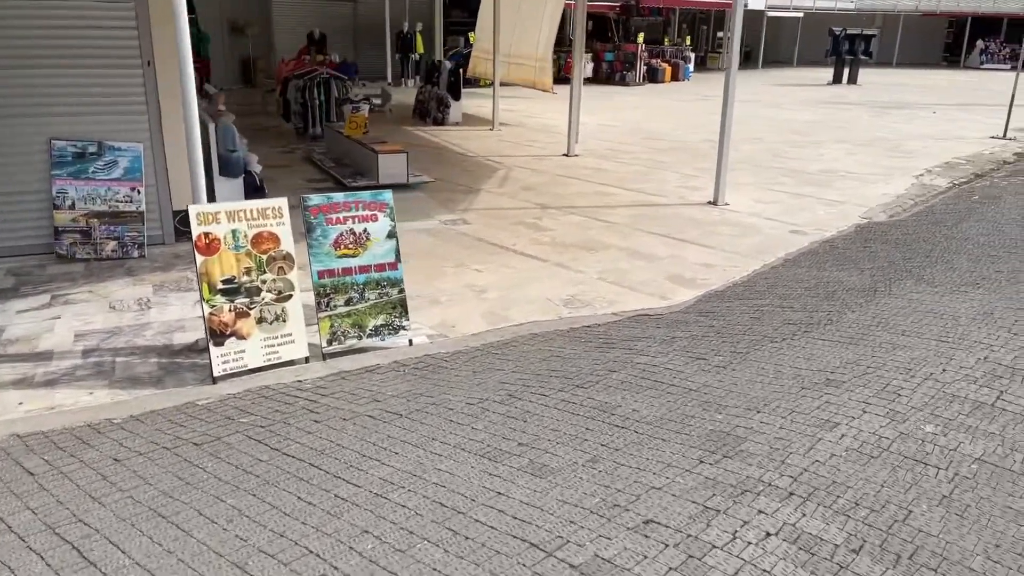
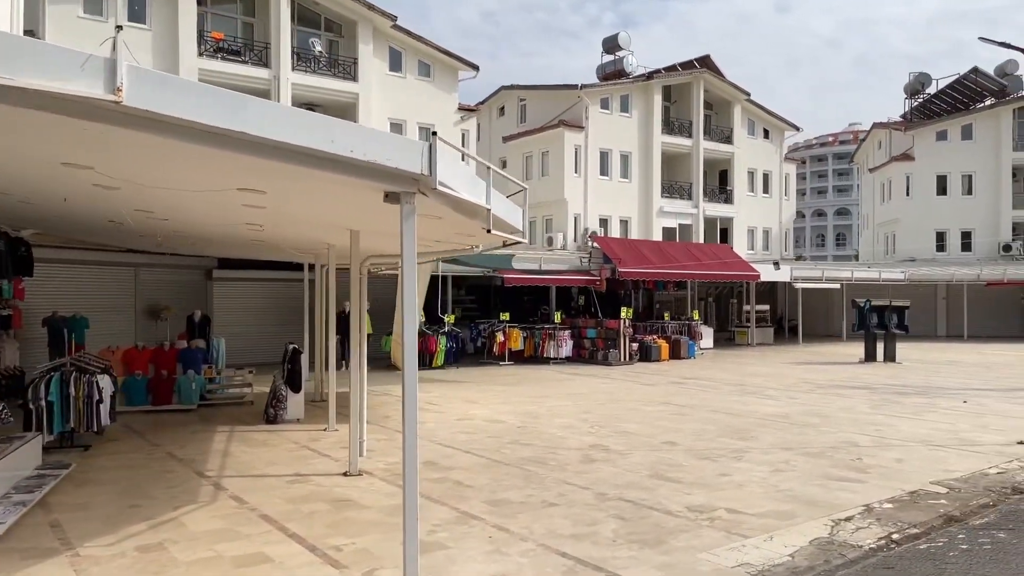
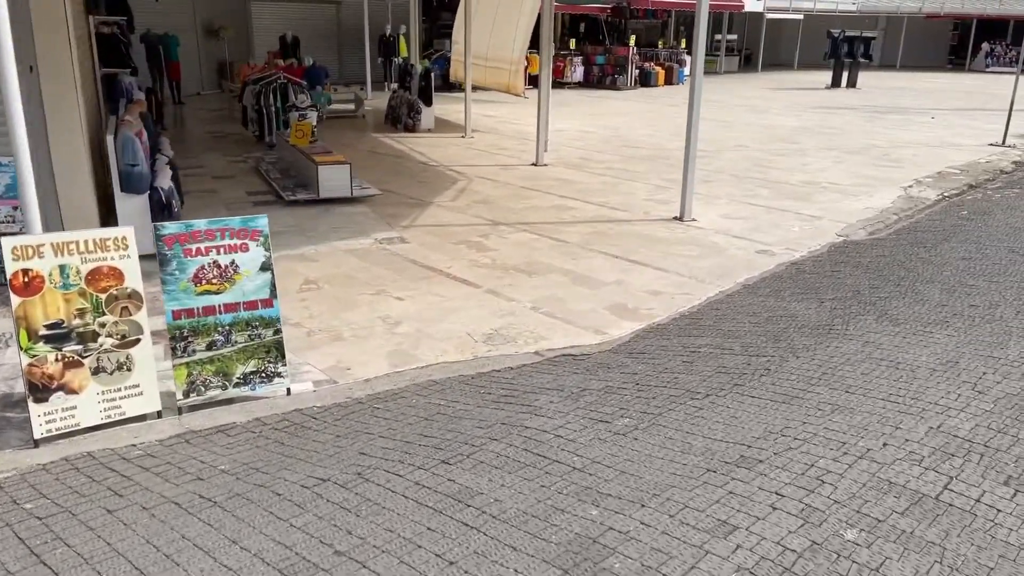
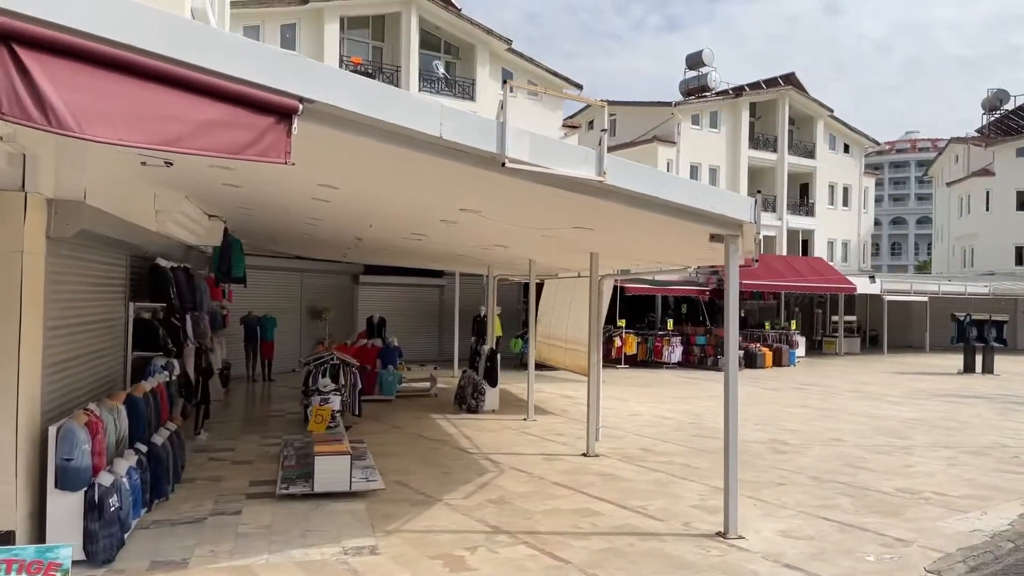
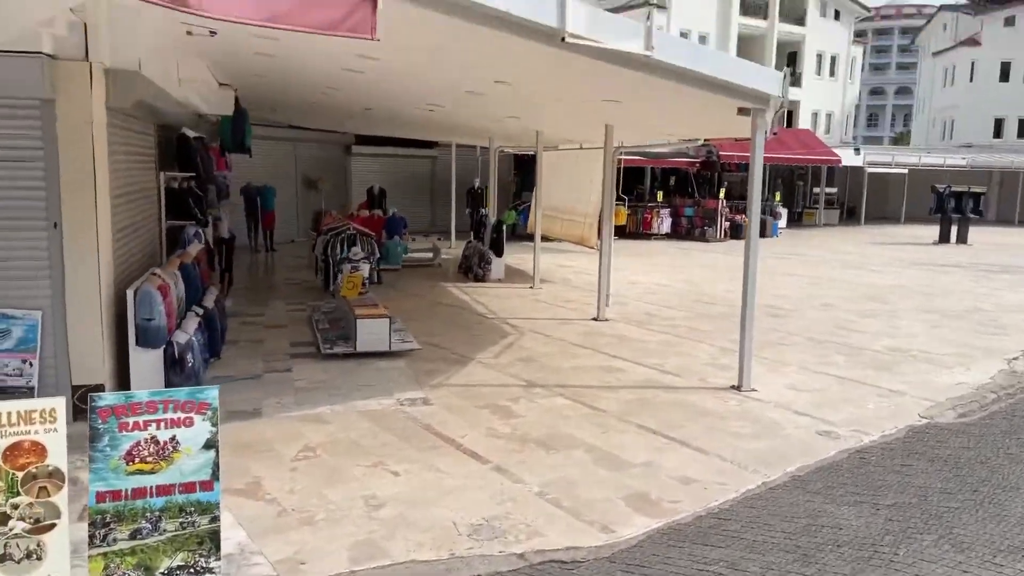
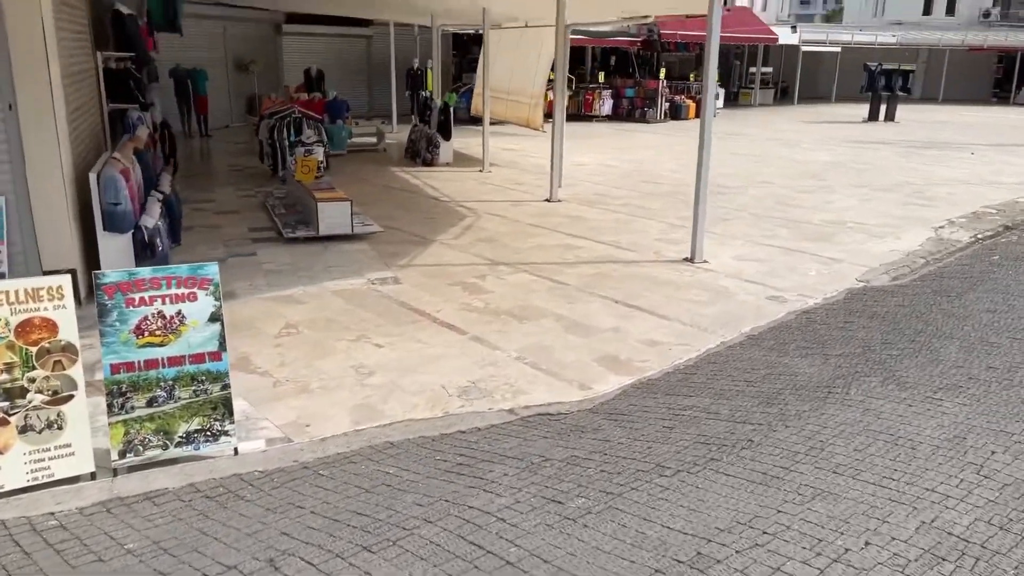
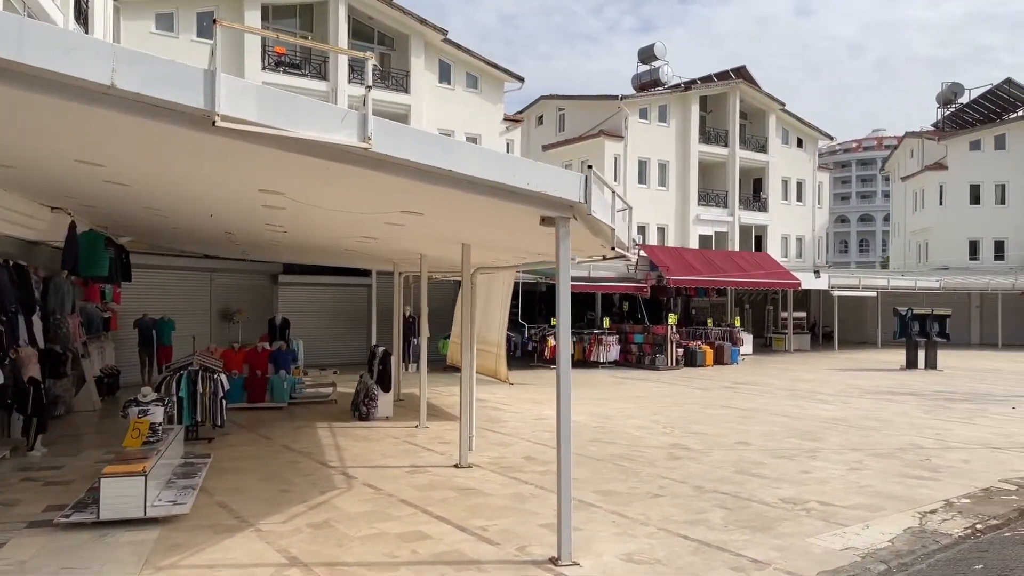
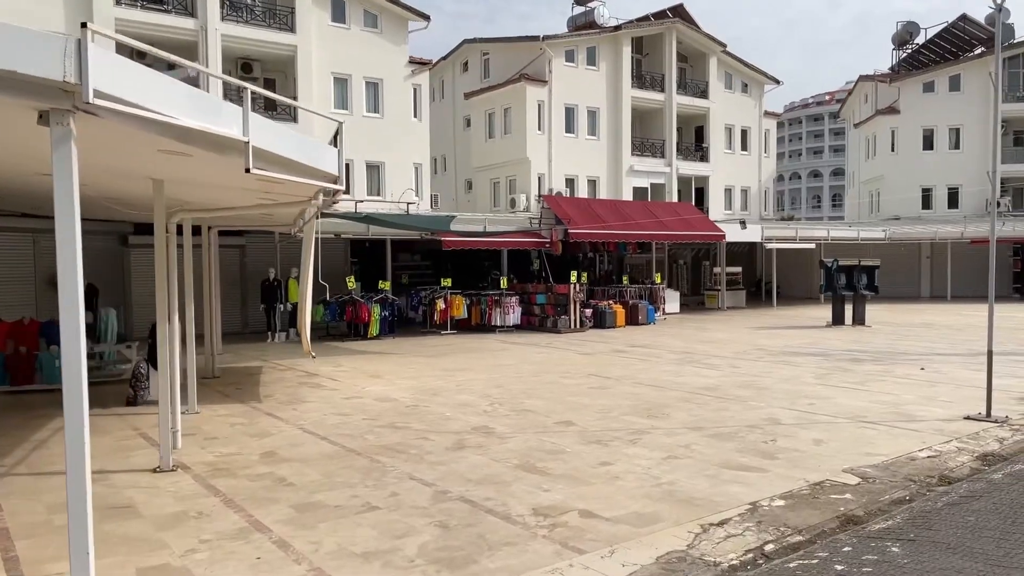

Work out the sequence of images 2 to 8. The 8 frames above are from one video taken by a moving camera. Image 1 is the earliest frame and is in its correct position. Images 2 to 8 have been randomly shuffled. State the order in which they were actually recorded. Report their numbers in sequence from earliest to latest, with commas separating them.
3, 6, 5, 4, 7, 2, 8
